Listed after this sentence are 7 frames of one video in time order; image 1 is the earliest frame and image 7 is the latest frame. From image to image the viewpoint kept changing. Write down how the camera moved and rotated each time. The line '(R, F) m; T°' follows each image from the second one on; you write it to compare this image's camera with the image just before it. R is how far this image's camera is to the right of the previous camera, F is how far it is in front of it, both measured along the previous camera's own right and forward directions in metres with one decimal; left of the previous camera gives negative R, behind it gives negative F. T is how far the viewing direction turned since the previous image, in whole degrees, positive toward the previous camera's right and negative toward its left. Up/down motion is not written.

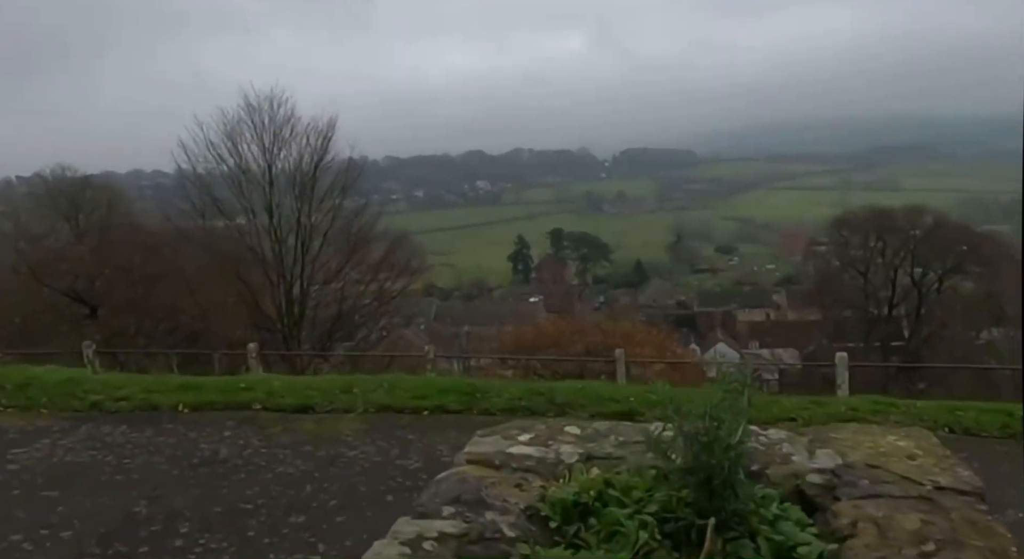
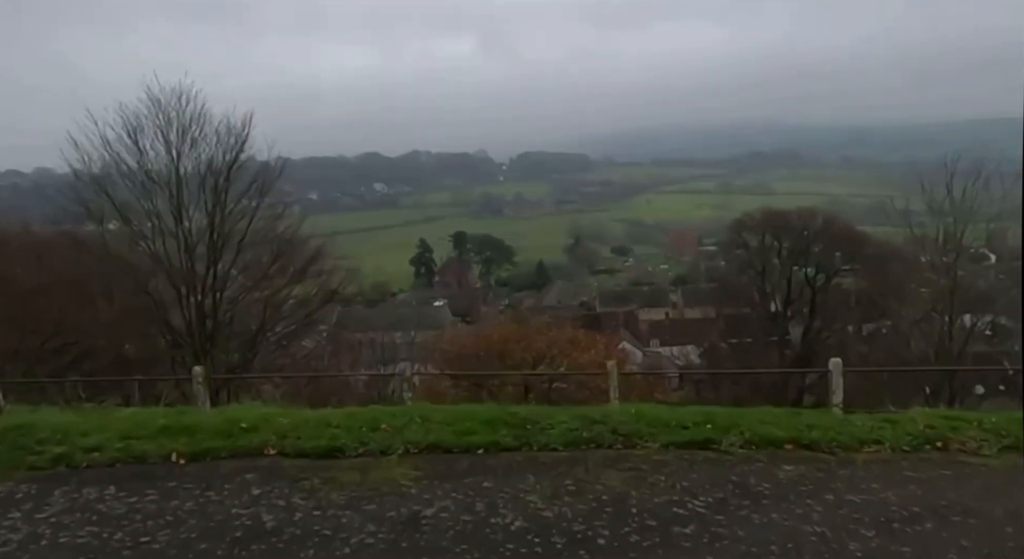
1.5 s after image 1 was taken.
(-0.5, +0.4) m; +8°
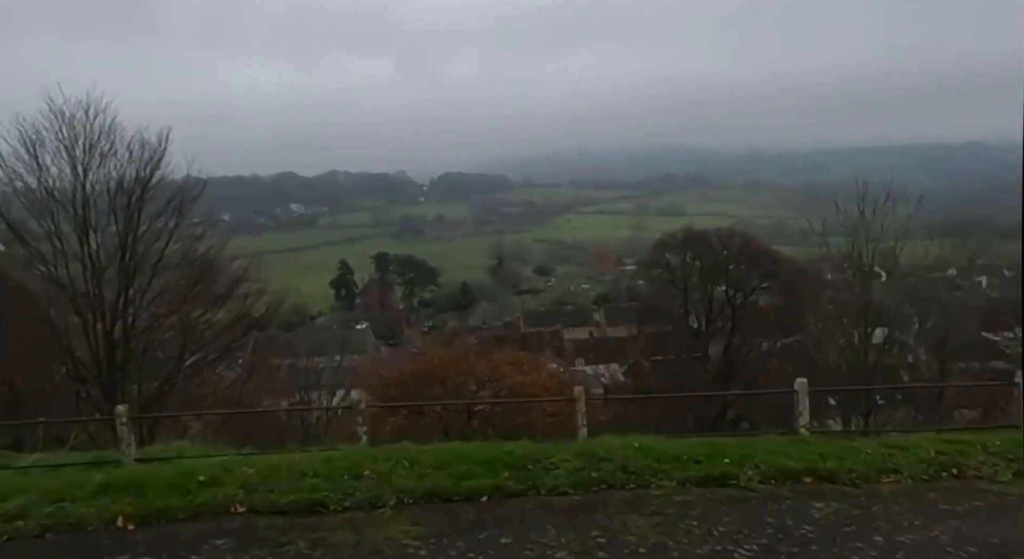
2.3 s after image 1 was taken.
(-0.2, +0.3) m; +6°
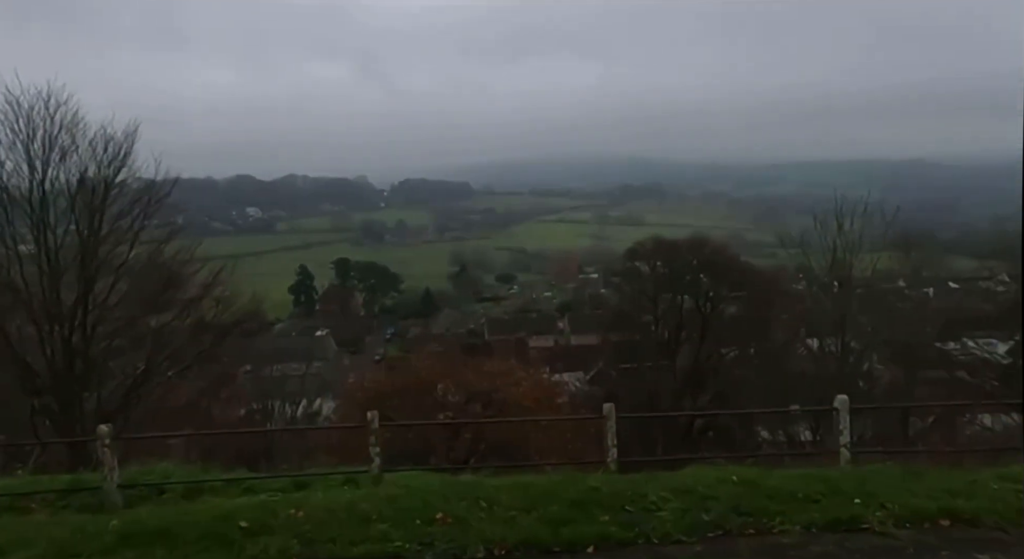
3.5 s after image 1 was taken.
(-0.4, +0.4) m; +3°
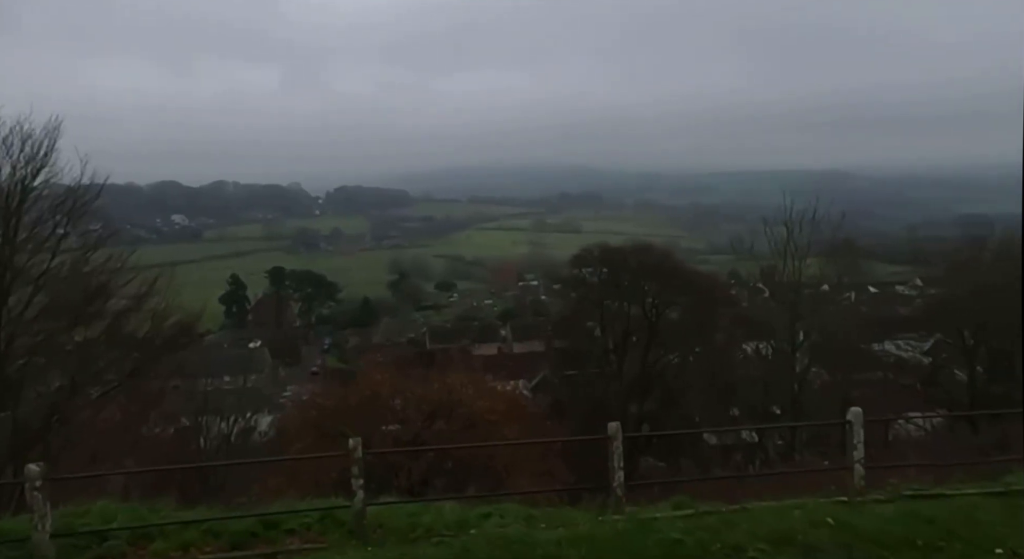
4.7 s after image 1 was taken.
(-0.3, +0.4) m; +5°
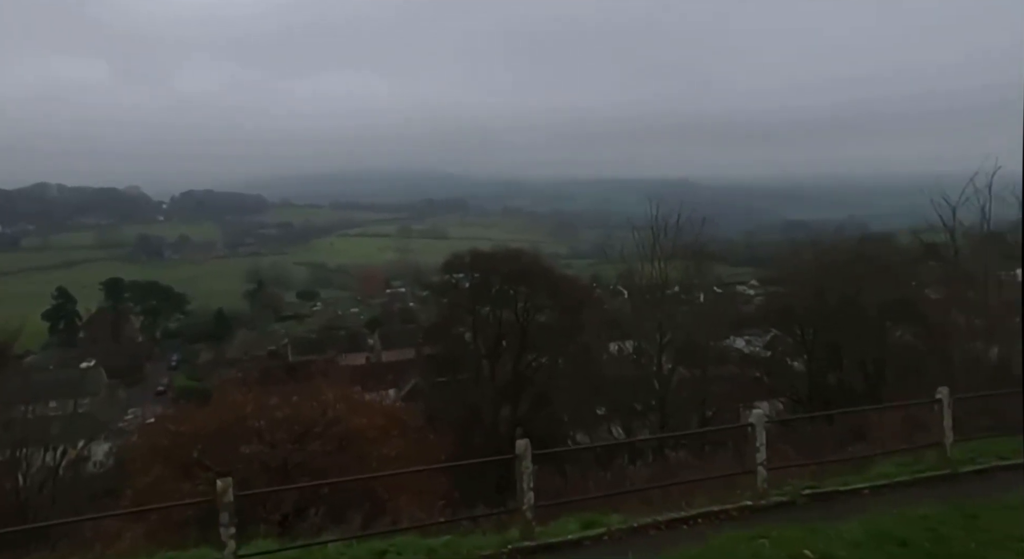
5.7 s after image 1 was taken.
(-0.2, +0.8) m; +9°
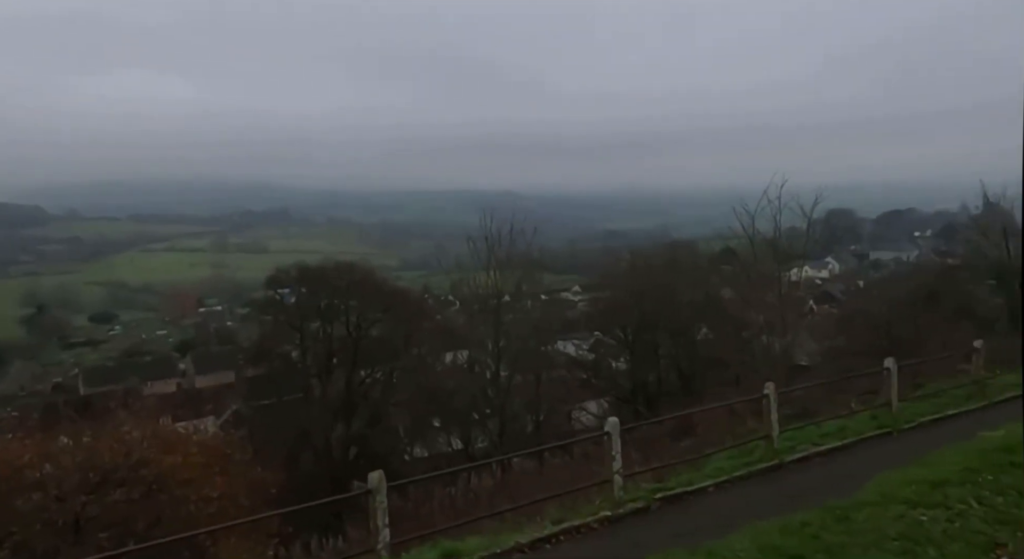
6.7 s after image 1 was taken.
(-0.1, +1.0) m; +12°
